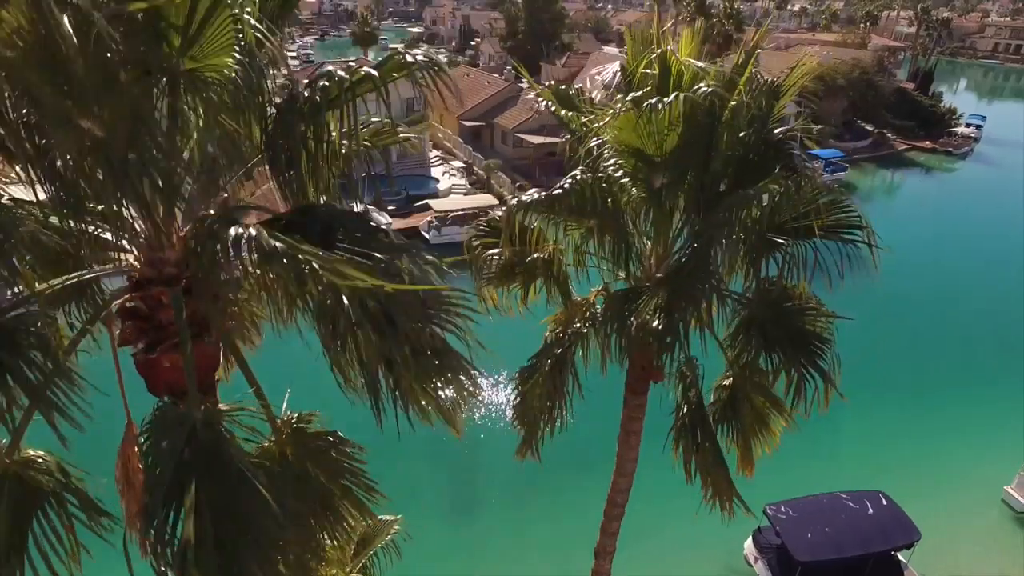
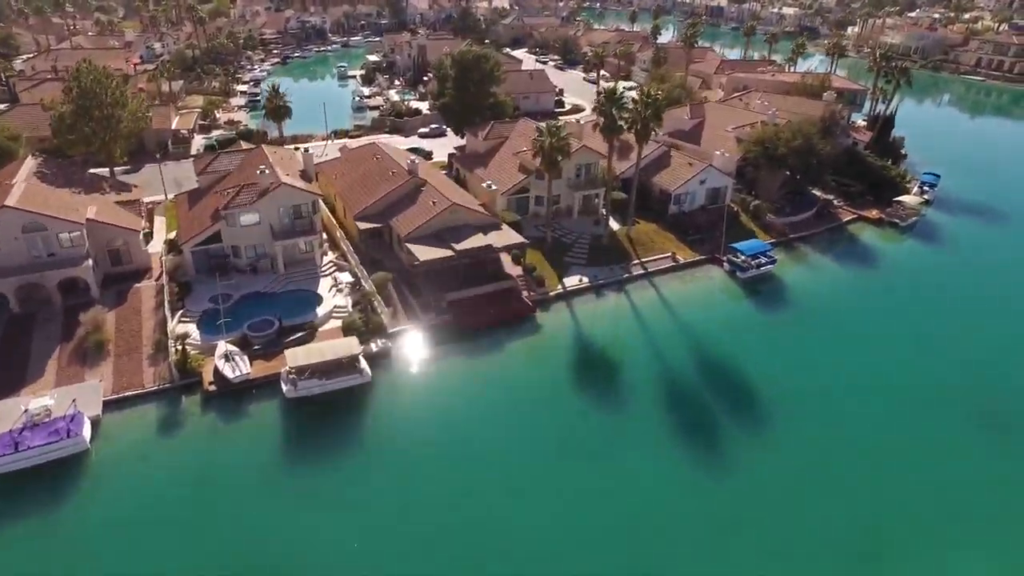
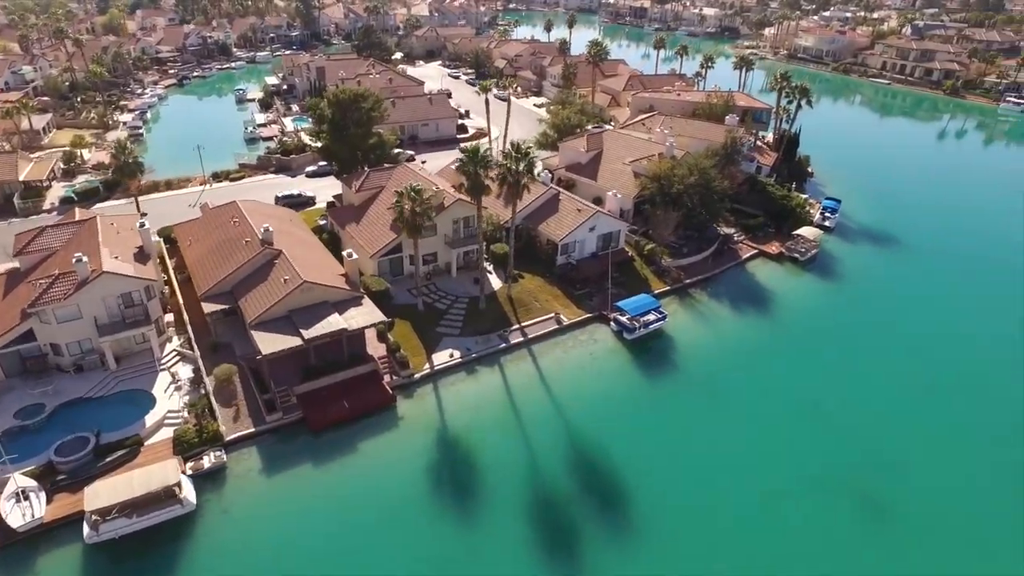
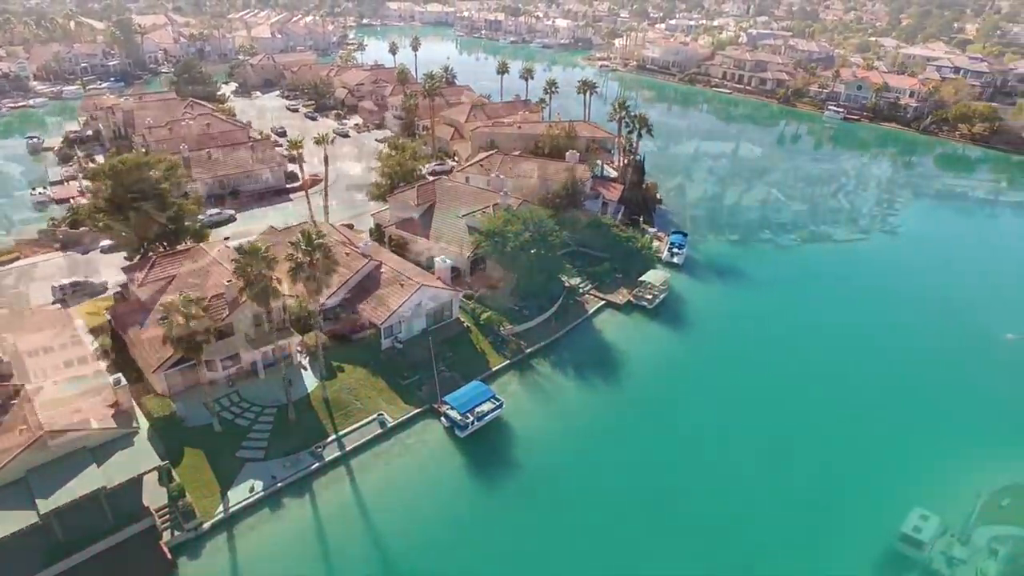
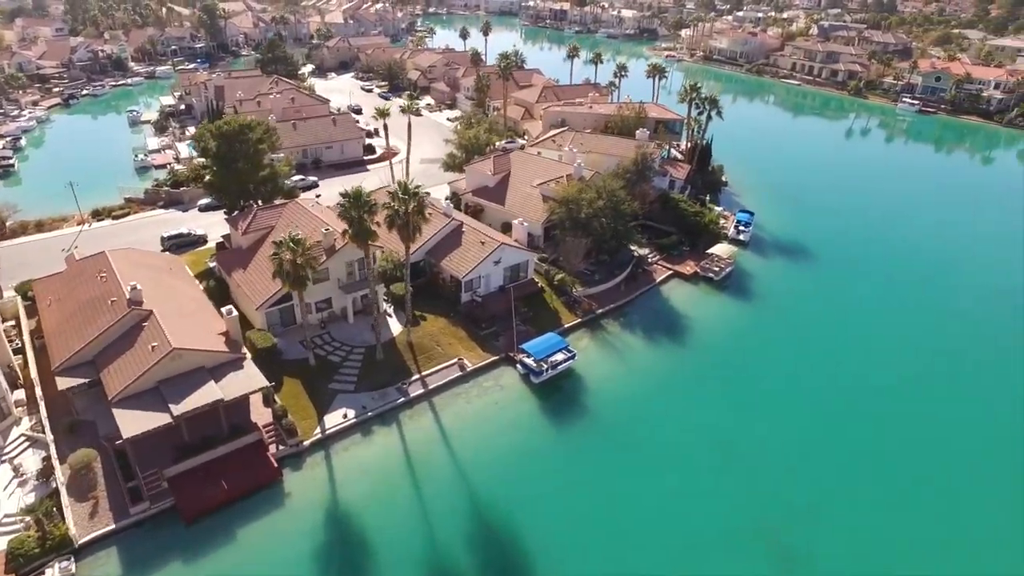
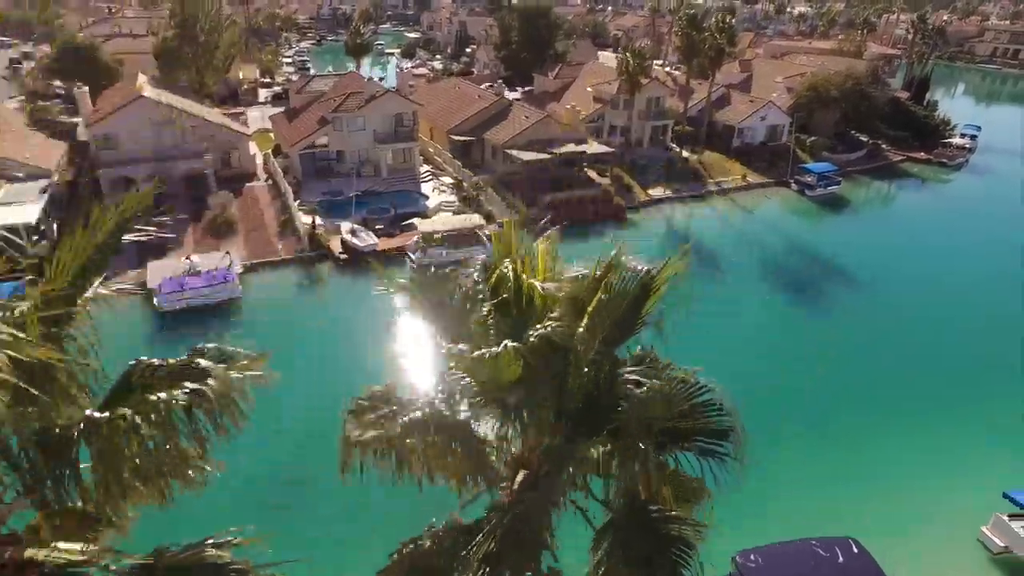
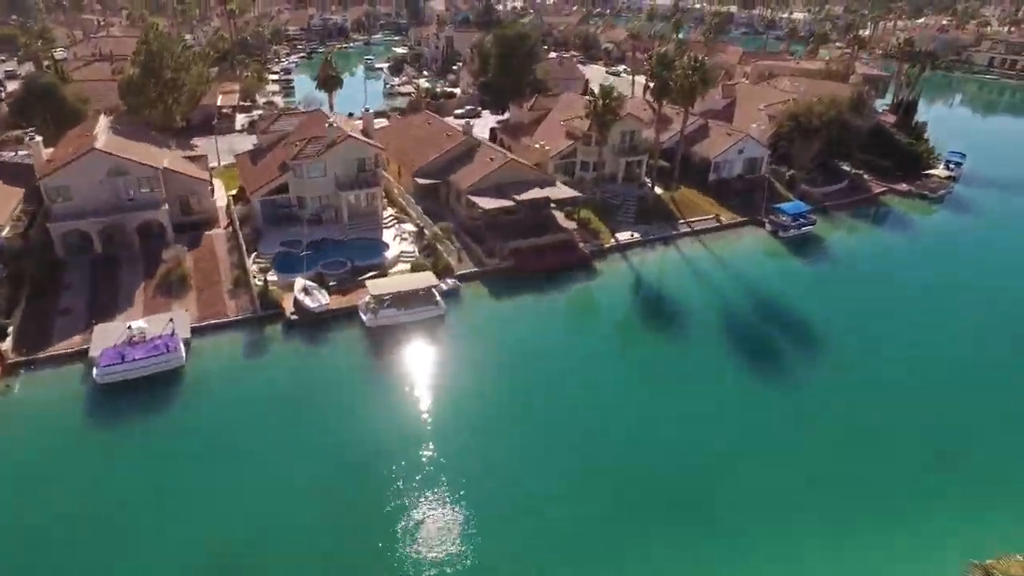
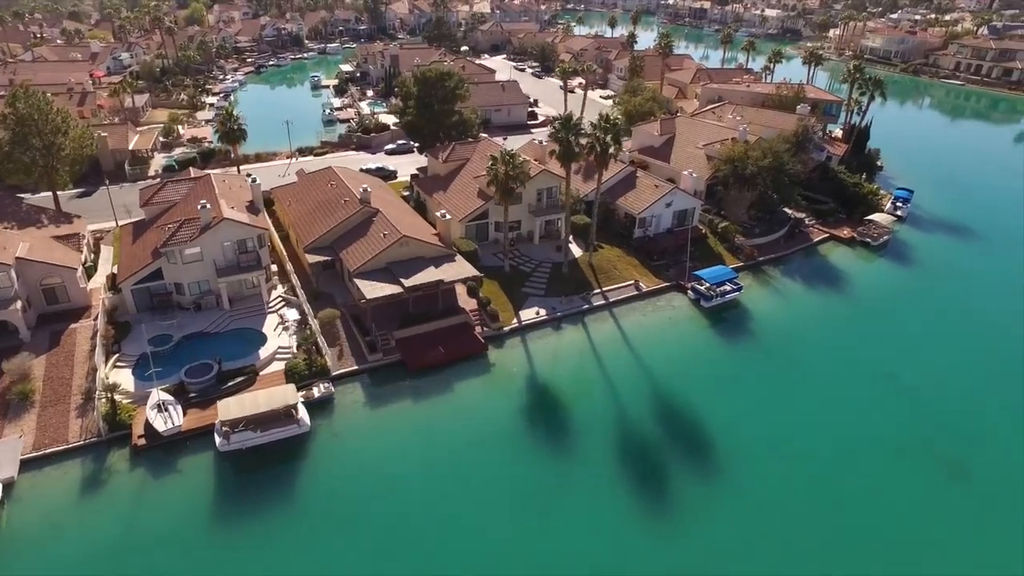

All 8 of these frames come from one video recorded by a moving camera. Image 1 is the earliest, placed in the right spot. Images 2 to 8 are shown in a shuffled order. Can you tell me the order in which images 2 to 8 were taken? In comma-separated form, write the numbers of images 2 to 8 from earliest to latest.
6, 7, 2, 8, 3, 5, 4
